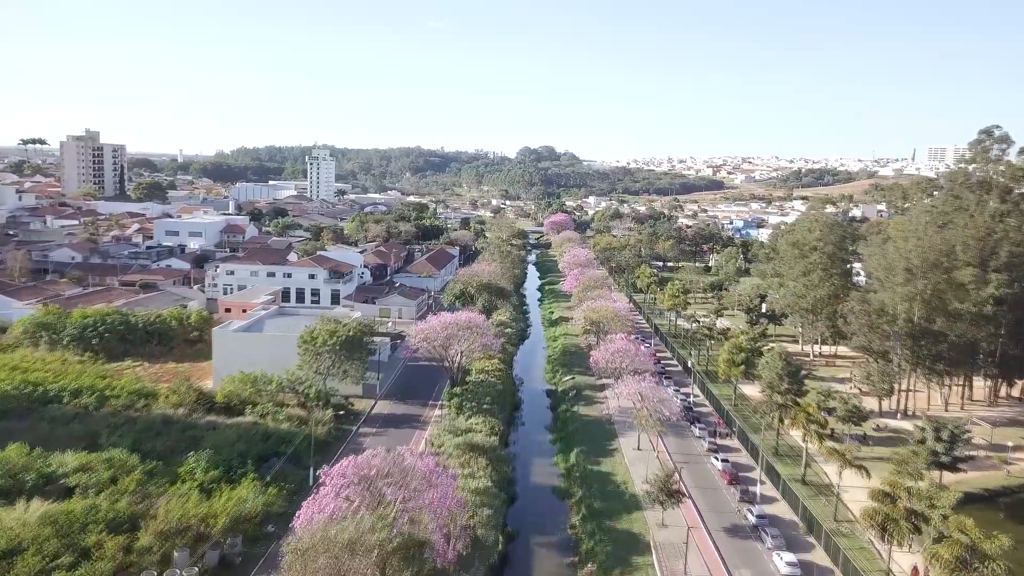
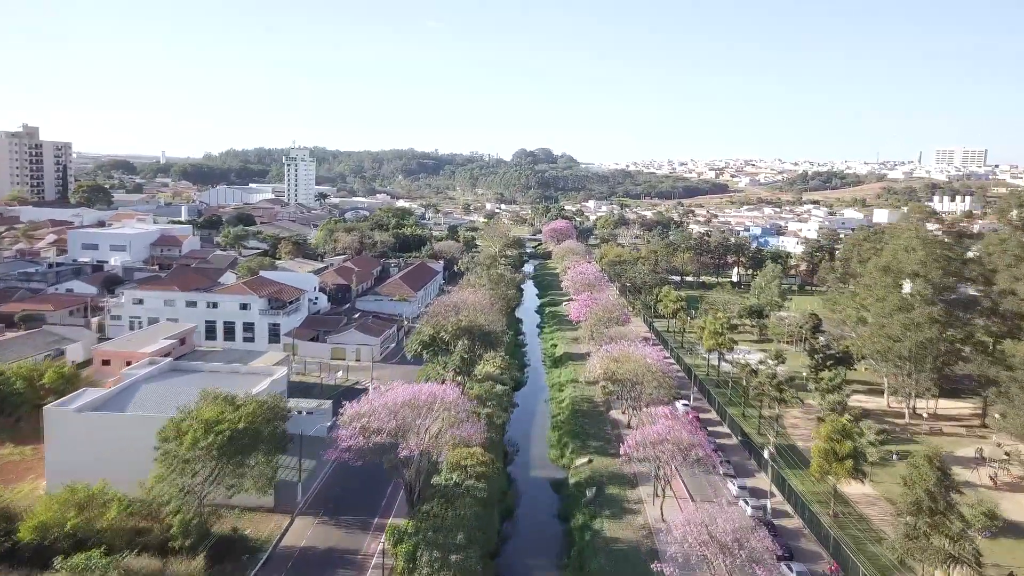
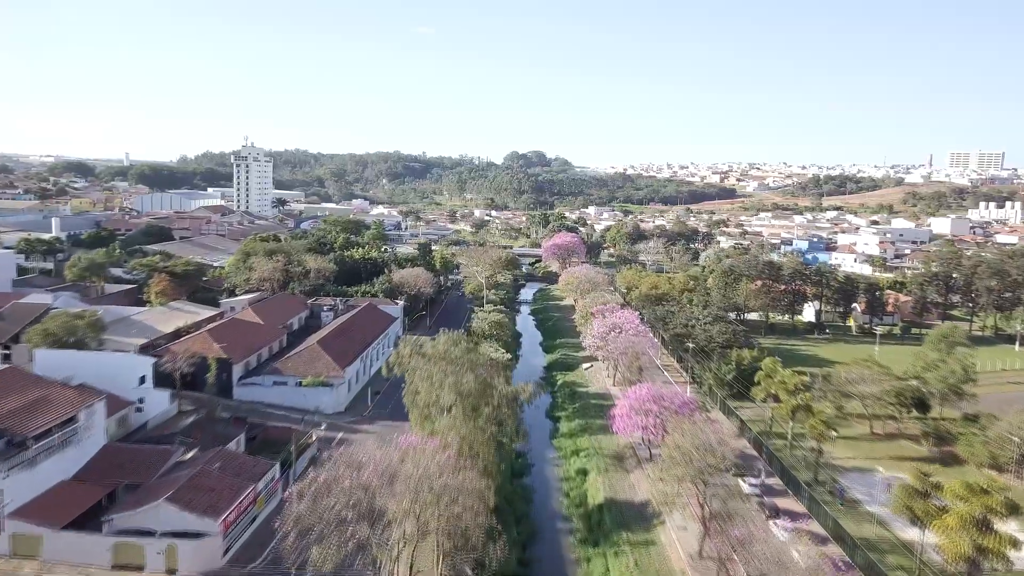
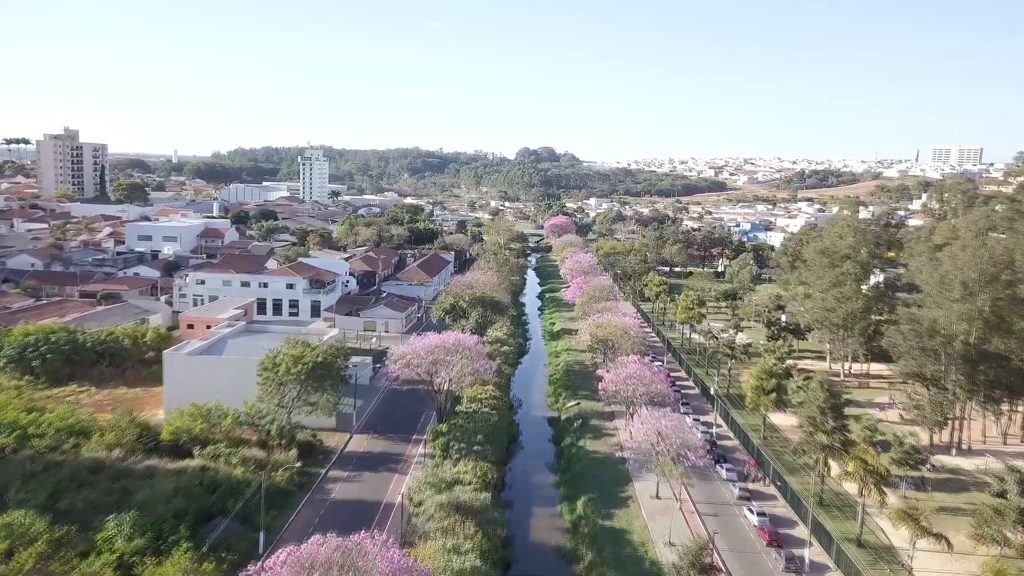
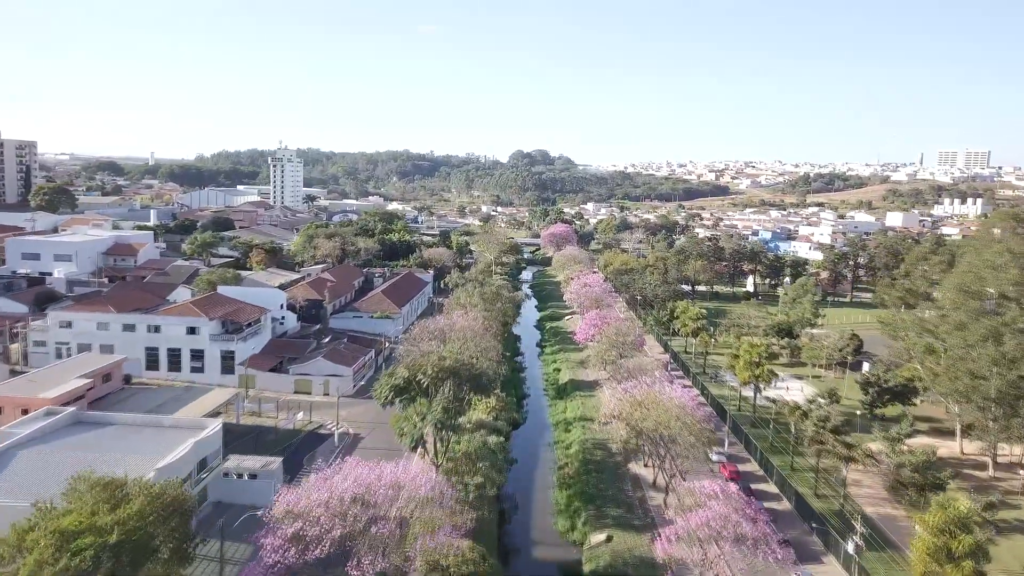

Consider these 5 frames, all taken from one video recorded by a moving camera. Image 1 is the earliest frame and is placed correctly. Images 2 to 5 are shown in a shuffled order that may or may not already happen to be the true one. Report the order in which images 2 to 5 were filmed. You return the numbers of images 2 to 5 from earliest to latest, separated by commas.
4, 2, 5, 3
